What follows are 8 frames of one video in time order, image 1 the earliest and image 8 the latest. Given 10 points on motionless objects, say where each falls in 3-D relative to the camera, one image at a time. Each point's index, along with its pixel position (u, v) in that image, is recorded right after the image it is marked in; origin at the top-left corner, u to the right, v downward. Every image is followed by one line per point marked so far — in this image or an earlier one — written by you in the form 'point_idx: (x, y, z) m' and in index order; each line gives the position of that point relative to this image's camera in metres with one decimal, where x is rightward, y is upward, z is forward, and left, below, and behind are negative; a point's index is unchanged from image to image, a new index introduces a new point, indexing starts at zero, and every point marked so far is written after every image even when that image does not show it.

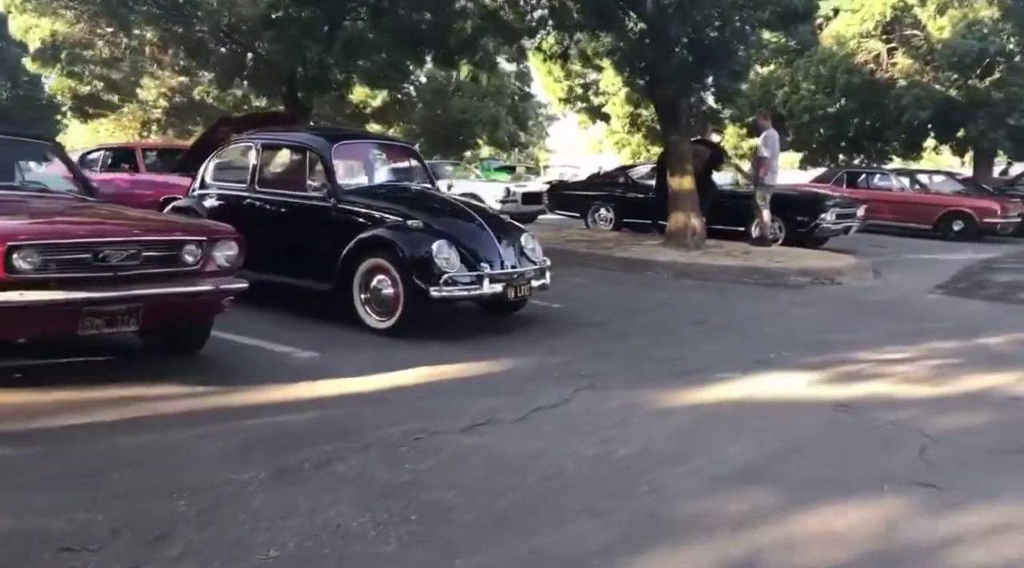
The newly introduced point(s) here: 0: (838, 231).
0: (+5.4, +0.9, +14.8) m
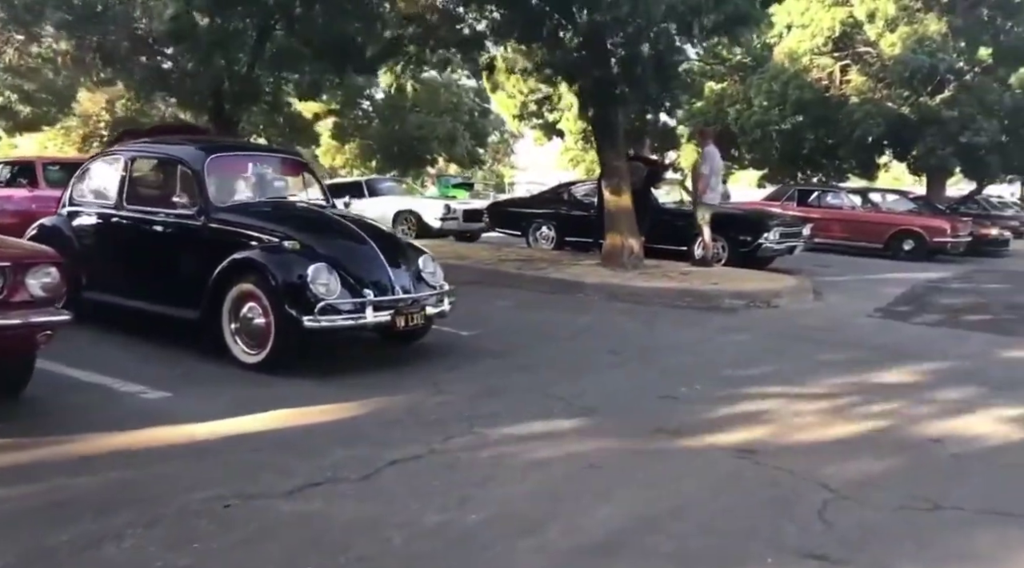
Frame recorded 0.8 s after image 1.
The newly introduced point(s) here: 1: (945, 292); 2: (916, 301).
0: (+4.3, +0.6, +14.3) m
1: (+6.3, -0.1, +12.8) m
2: (+5.3, -0.2, +11.7) m
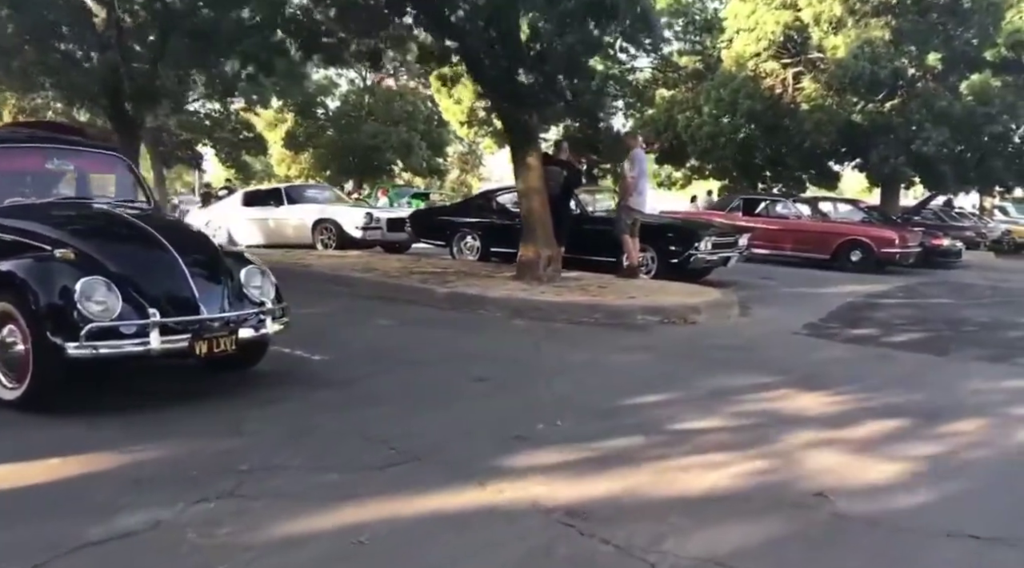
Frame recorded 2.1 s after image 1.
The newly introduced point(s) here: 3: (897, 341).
0: (+3.1, +0.4, +13.5) m
1: (+5.0, -0.3, +12.0) m
2: (+4.2, -0.4, +10.8) m
3: (+4.0, -0.6, +9.1) m
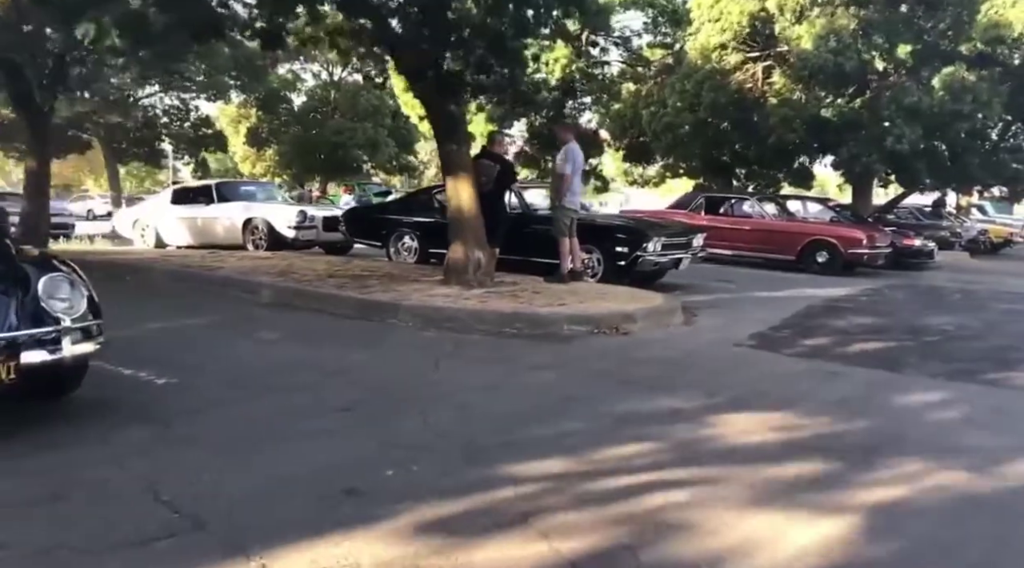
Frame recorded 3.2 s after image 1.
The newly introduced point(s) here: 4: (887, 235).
0: (+2.2, +0.3, +12.5) m
1: (+4.1, -0.4, +11.1) m
2: (+3.3, -0.5, +9.9) m
3: (+3.1, -0.7, +8.2) m
4: (+7.4, +1.0, +17.4) m
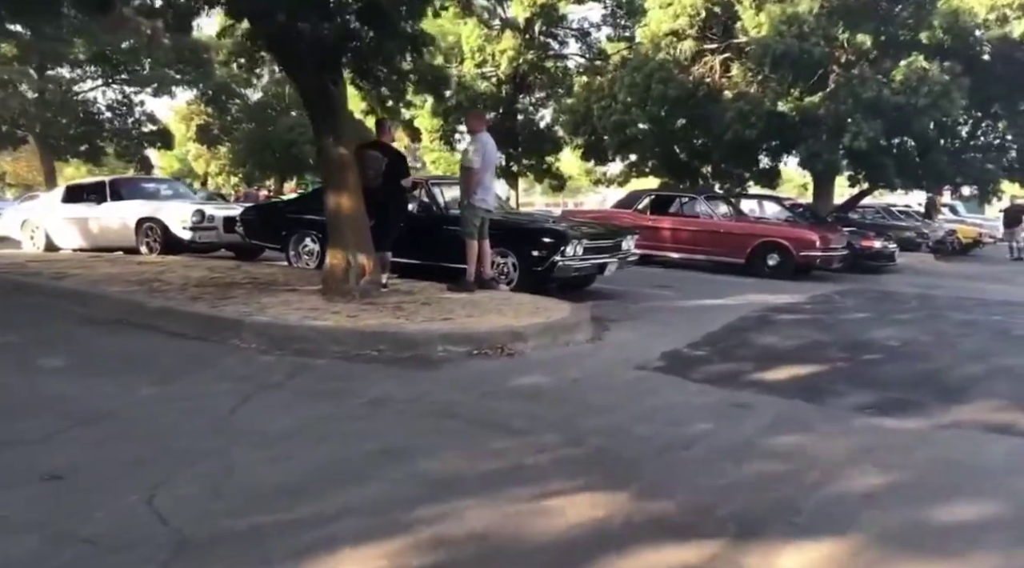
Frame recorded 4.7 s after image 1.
0: (+1.0, +0.2, +11.3) m
1: (+3.0, -0.5, +9.9) m
2: (+2.1, -0.6, +8.7) m
3: (+2.0, -0.8, +6.9) m
4: (+6.1, +0.9, +16.3) m
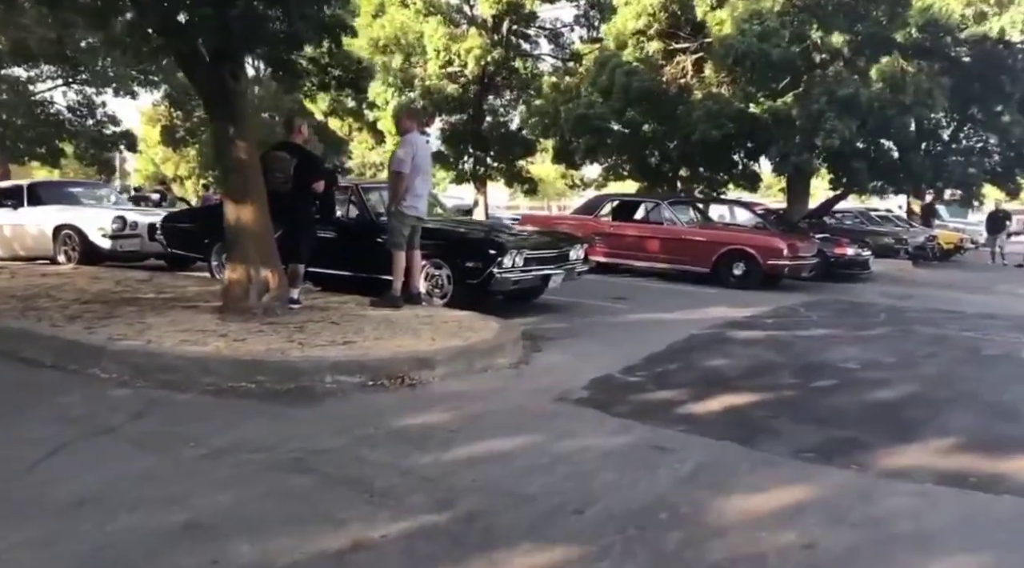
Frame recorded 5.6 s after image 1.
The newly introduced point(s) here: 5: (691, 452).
0: (+0.2, 0.0, +10.4) m
1: (+2.2, -0.6, +9.0) m
2: (+1.4, -0.7, +7.8) m
3: (+1.3, -0.9, +6.1) m
4: (+5.3, +0.7, +15.5) m
5: (+1.1, -1.0, +5.3) m
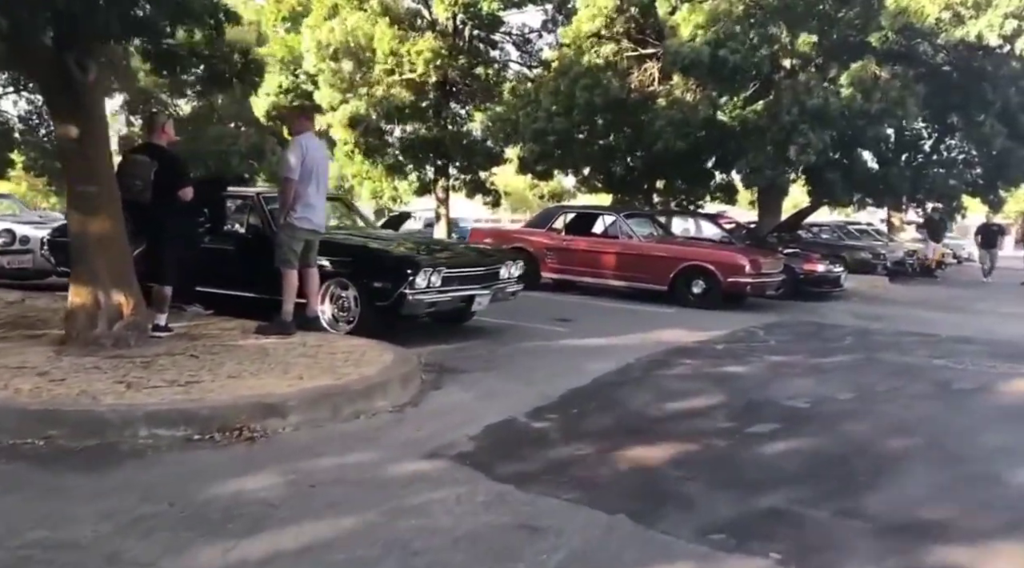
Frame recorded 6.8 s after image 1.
0: (-0.7, -0.2, +9.3) m
1: (+1.4, -0.8, +7.9) m
2: (+0.6, -0.9, +6.7) m
3: (+0.5, -1.1, +4.9) m
4: (+4.4, +0.4, +14.4) m
5: (+0.3, -1.2, +4.2) m
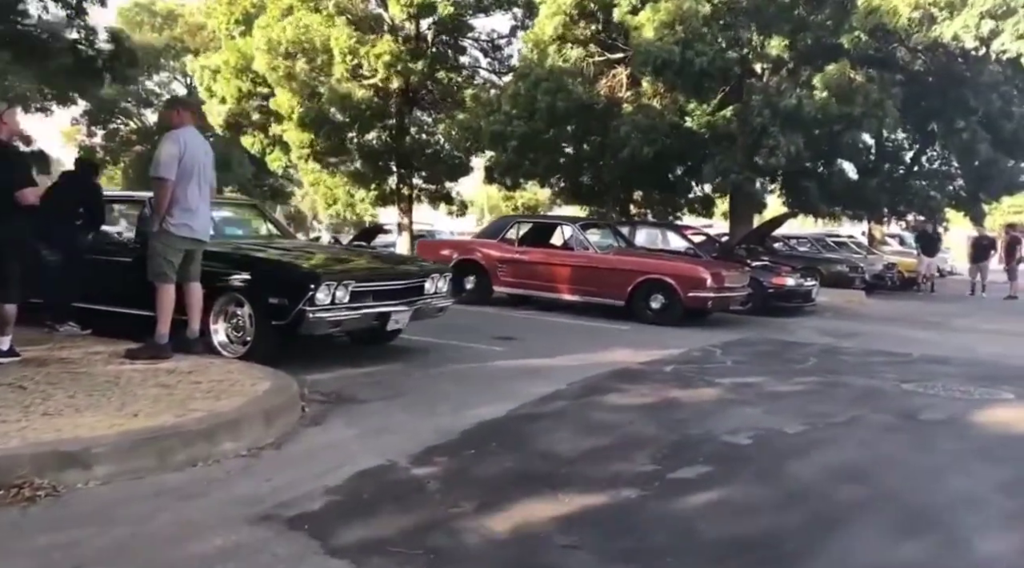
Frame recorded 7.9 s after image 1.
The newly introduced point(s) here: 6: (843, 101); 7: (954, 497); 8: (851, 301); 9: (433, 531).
0: (-1.4, -0.3, +8.2) m
1: (+0.6, -1.0, +6.9) m
2: (-0.2, -1.0, +5.6) m
3: (-0.2, -1.2, +3.9) m
4: (+3.5, +0.2, +13.4) m
5: (-0.4, -1.2, +3.1) m
6: (+6.3, +3.5, +16.7) m
7: (+2.5, -1.2, +4.9) m
8: (+6.8, -0.3, +17.5) m
9: (-0.3, -1.2, +4.2) m
